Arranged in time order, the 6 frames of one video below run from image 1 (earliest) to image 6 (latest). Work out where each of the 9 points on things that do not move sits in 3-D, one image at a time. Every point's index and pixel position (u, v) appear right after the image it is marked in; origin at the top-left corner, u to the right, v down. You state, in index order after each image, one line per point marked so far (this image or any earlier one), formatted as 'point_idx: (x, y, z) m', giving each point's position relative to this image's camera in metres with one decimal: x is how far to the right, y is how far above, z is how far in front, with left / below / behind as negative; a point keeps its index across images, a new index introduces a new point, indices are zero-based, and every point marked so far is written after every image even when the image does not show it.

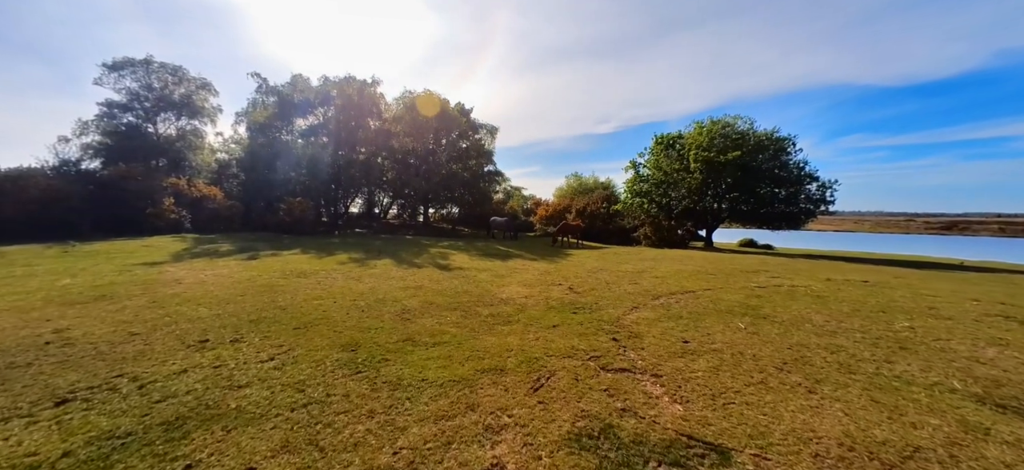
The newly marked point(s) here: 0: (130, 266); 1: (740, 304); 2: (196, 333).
0: (-11.4, -0.9, +11.2) m
1: (+5.1, -1.6, +8.3) m
2: (-5.0, -1.6, +6.0) m
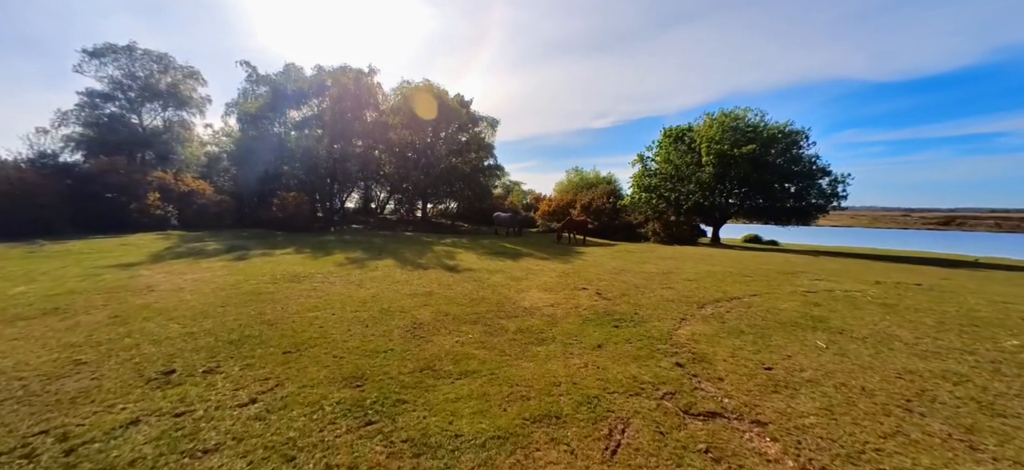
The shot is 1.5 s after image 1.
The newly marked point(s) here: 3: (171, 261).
0: (-10.9, -0.9, +9.9) m
1: (+5.6, -1.6, +7.2) m
2: (-4.5, -1.6, +4.8) m
3: (-10.3, -0.8, +11.3) m
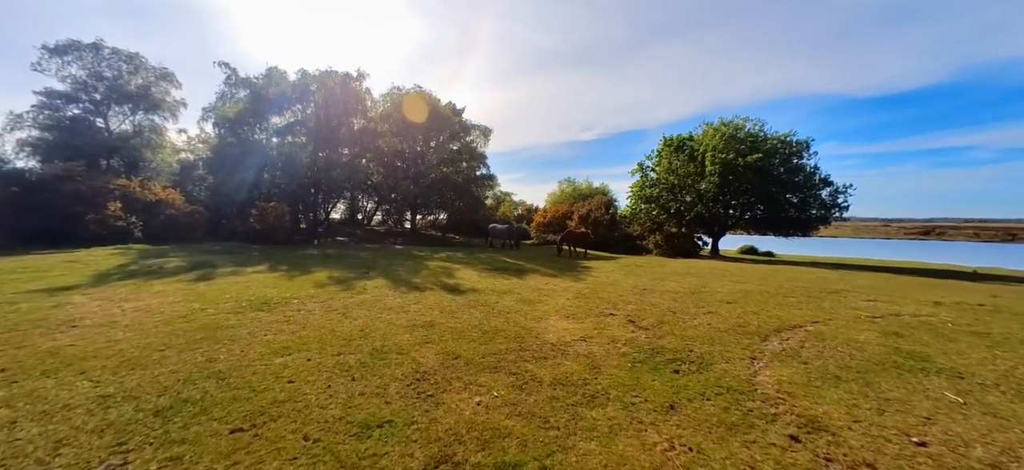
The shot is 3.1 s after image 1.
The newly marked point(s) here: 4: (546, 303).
0: (-10.6, -1.3, +8.1) m
1: (+6.0, -1.8, +5.9) m
2: (-4.0, -1.8, +3.1) m
3: (-10.0, -1.2, +9.5) m
4: (+0.8, -1.6, +9.1) m
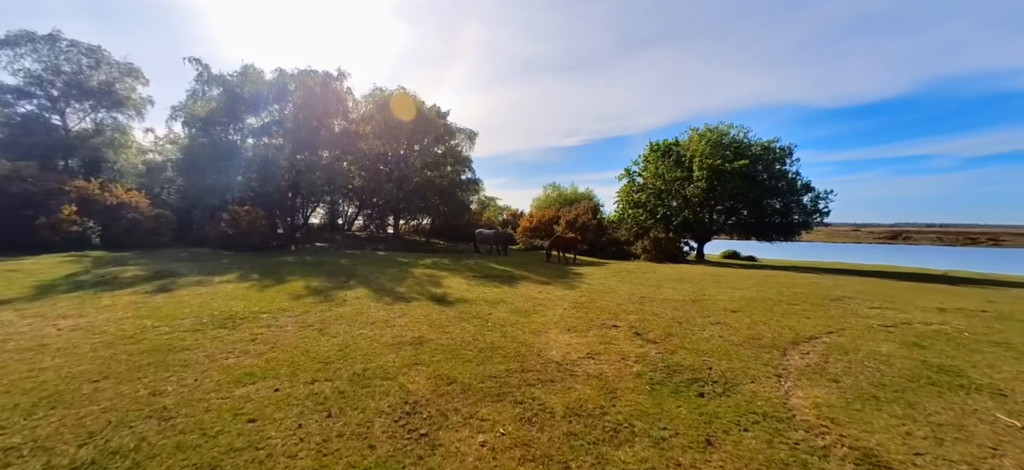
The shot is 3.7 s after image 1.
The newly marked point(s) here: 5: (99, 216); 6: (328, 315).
0: (-10.7, -1.4, +7.0) m
1: (+6.1, -1.9, +5.5) m
2: (-3.8, -1.9, +2.3) m
3: (-10.1, -1.4, +8.4) m
4: (+0.7, -1.8, +8.5) m
5: (-21.6, +1.0, +19.5) m
6: (-3.5, -1.5, +7.0) m
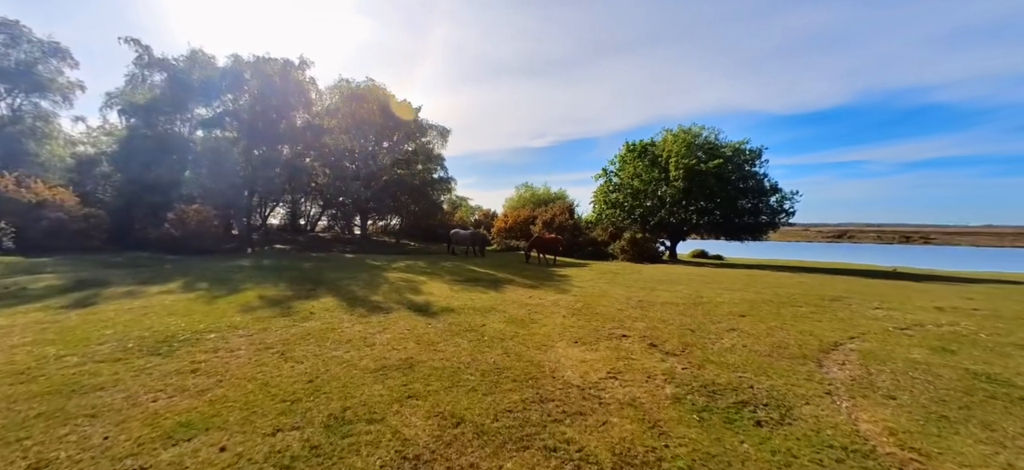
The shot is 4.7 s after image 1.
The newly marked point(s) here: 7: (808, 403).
0: (-10.6, -1.5, +5.2) m
1: (+6.2, -1.9, +5.1) m
2: (-3.4, -1.9, +1.1) m
3: (-10.2, -1.4, +6.6) m
4: (+0.6, -1.8, +7.6) m
5: (-22.5, +0.9, +16.8) m
6: (-3.4, -1.5, +5.8) m
7: (+3.4, -1.9, +4.4) m
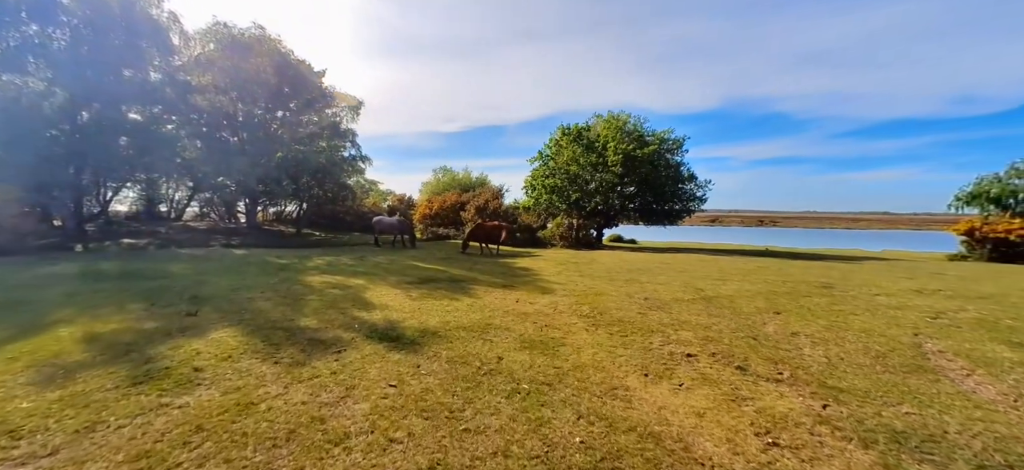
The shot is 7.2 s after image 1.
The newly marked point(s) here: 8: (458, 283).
0: (-9.4, -1.5, +0.5) m
1: (+6.9, -1.7, +4.4) m
2: (-1.5, -2.0, -1.8) m
3: (-9.4, -1.4, +2.0) m
4: (+0.9, -1.6, +5.5) m
5: (-23.8, +1.0, +8.8) m
6: (-2.6, -1.5, +2.8) m
7: (+4.4, -1.8, +3.0) m
8: (-1.4, -1.3, +10.1) m
